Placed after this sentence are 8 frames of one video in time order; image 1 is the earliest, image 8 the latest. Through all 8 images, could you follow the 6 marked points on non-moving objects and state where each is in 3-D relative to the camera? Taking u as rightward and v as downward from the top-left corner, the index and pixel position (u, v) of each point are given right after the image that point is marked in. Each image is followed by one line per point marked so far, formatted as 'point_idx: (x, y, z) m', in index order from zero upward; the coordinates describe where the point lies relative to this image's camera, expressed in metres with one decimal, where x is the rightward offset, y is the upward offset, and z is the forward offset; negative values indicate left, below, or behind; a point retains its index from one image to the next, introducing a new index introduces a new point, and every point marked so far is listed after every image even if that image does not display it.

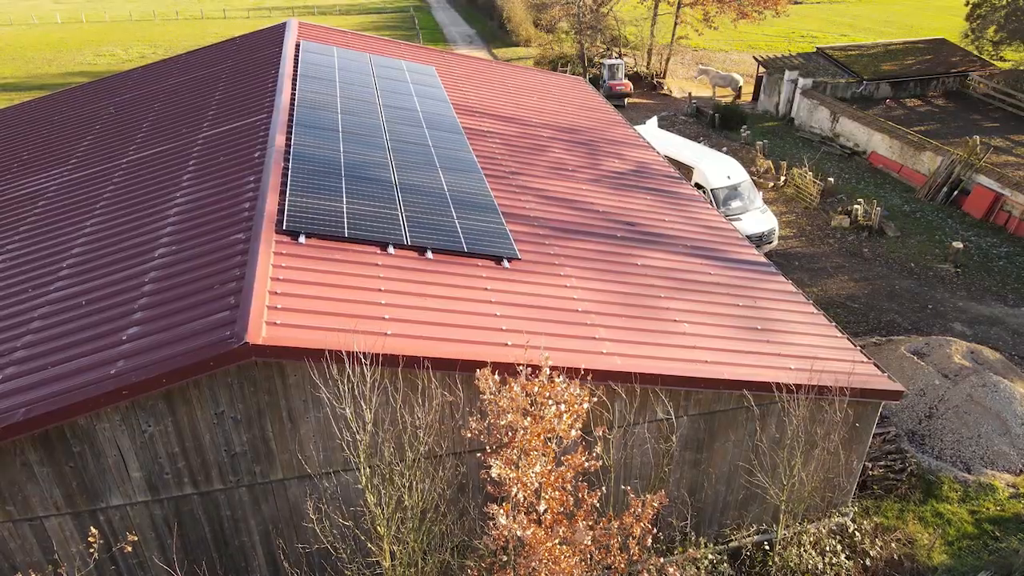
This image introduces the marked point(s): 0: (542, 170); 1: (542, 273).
0: (+0.5, +1.9, +12.0) m
1: (+0.4, +0.2, +8.8) m
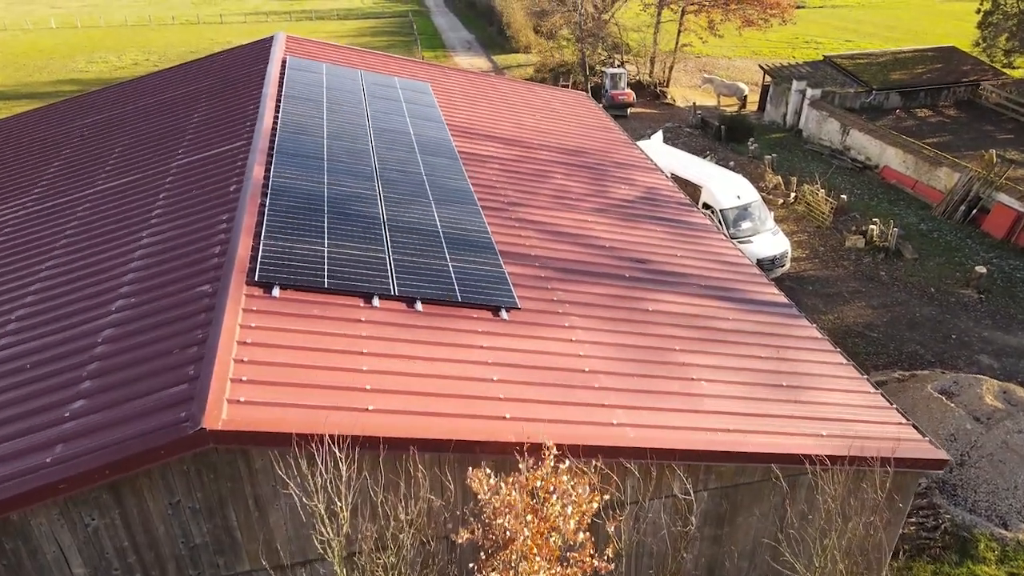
0: (+0.5, +1.3, +11.1) m
1: (+0.4, -0.4, +8.0) m
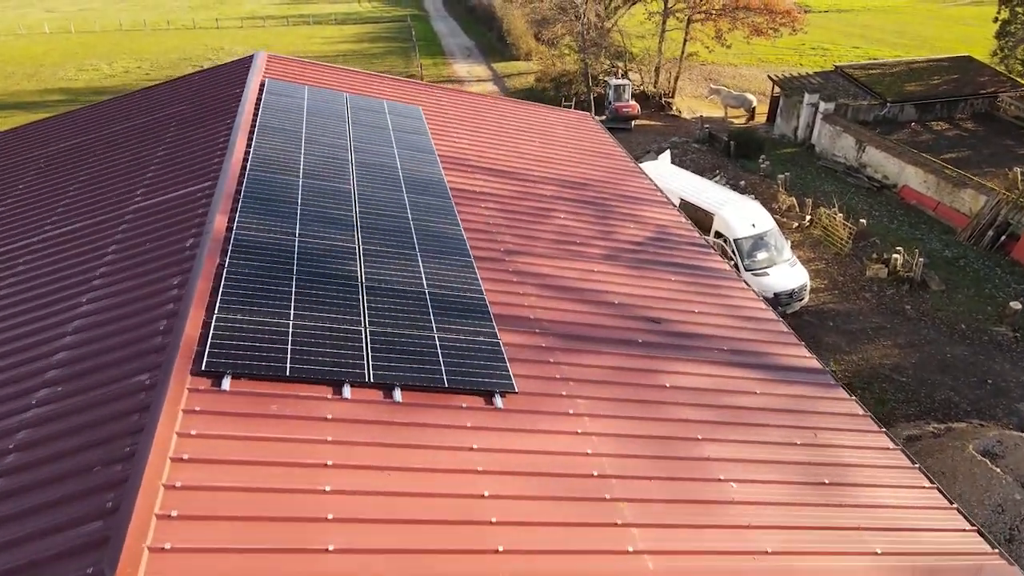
0: (+0.5, +0.6, +10.0) m
1: (+0.3, -1.2, +6.8) m
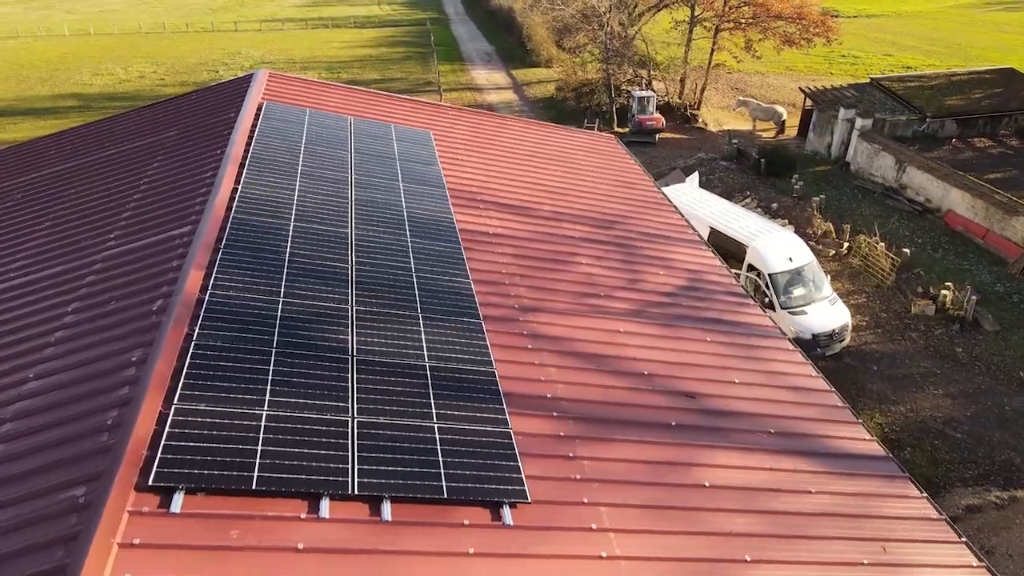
0: (+0.7, -0.2, +8.8) m
1: (+0.4, -1.9, +5.7) m
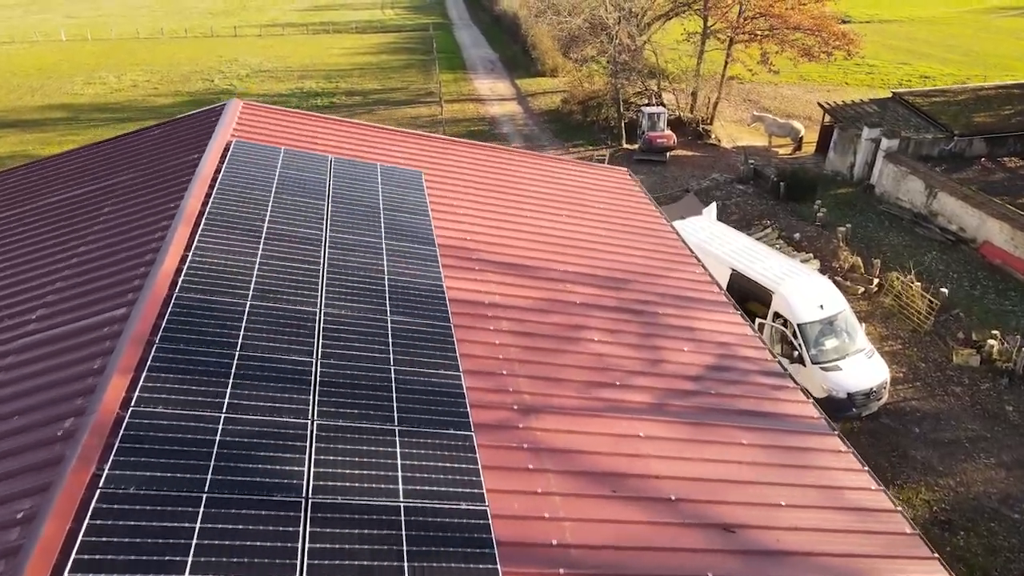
0: (+0.7, -1.1, +7.4) m
1: (+0.4, -2.8, +4.2) m
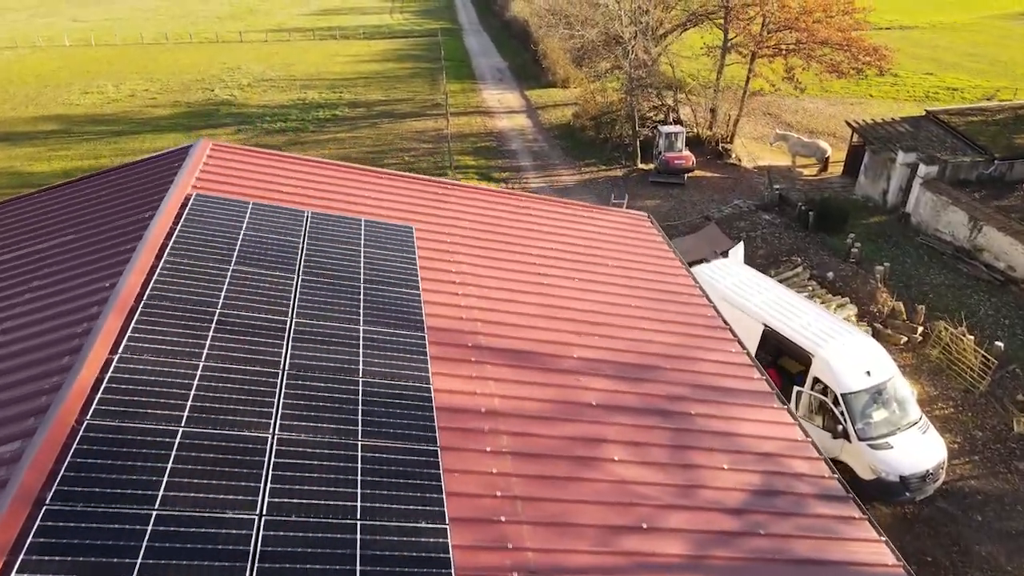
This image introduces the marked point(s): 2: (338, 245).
0: (+0.7, -2.1, +5.8) m
1: (+0.3, -3.8, +2.7) m
2: (-2.1, +0.6, +9.0) m
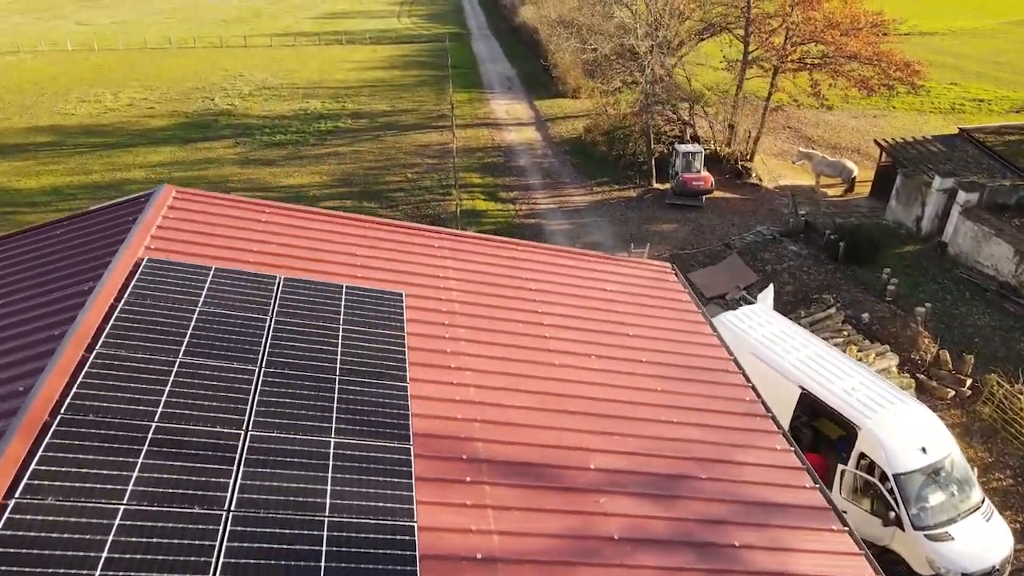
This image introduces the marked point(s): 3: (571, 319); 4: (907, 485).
0: (+0.7, -3.0, +4.4) m
1: (+0.3, -4.7, +1.3) m
2: (-2.1, -0.3, +7.6) m
3: (+0.7, -0.4, +9.1) m
4: (+5.6, -2.8, +10.2) m
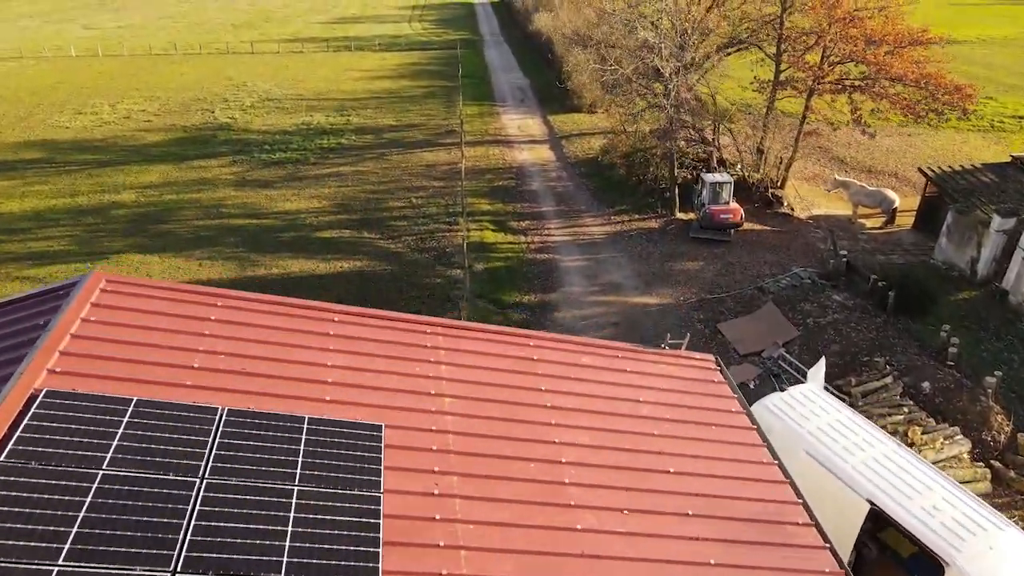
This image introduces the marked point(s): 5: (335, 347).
0: (+0.7, -4.2, +2.5) m
1: (+0.2, -5.9, -0.6) m
2: (-2.0, -1.5, +5.8) m
3: (+0.8, -1.6, +7.2) m
4: (+5.7, -4.0, +8.3) m
5: (-1.8, -0.5, +7.8) m
